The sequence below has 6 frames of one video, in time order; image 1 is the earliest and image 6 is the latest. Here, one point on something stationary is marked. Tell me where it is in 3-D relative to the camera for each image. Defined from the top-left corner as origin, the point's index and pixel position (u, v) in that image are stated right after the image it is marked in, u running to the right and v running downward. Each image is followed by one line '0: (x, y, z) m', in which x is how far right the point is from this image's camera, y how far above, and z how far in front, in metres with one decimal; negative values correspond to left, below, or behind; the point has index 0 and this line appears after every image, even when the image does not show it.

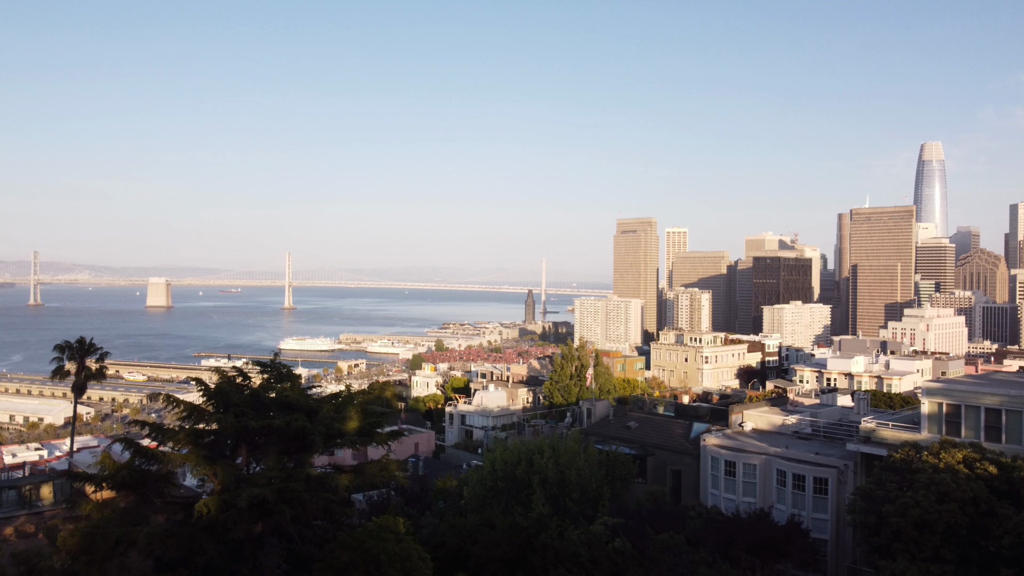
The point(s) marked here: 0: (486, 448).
0: (-0.6, -3.8, +19.5) m
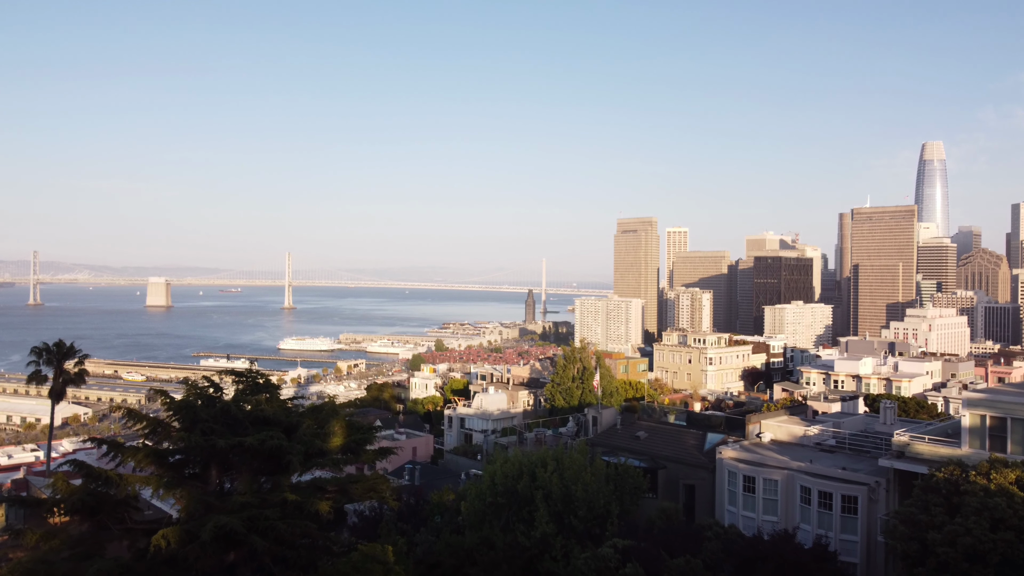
0: (-0.6, -3.8, +18.7) m
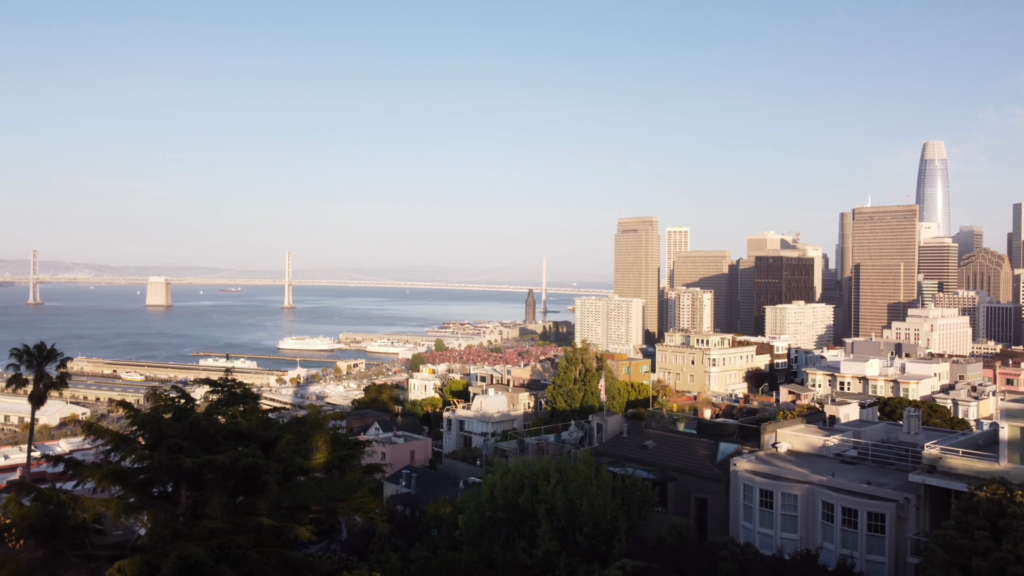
0: (-0.6, -3.8, +18.1) m
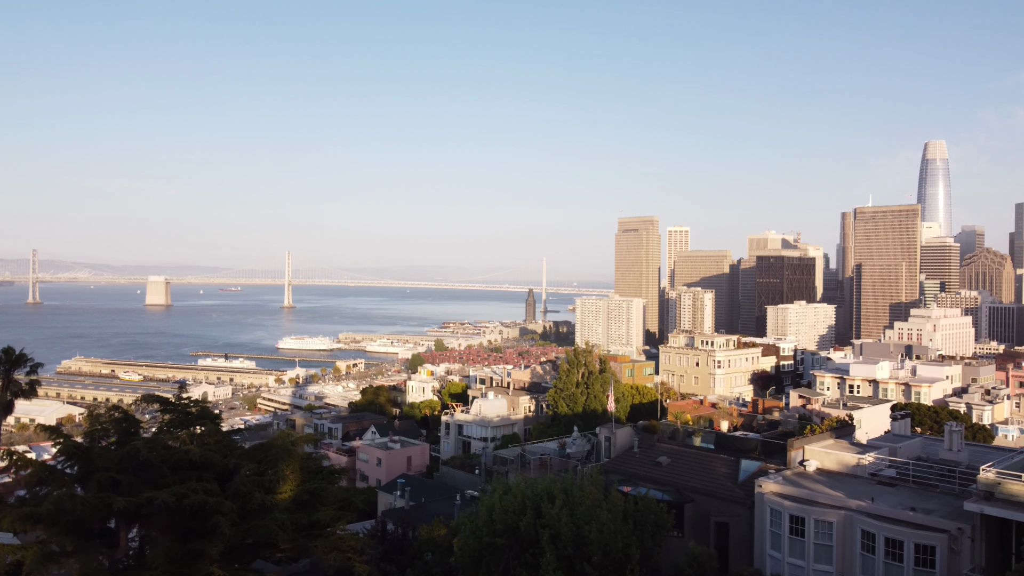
0: (-0.6, -3.8, +17.2) m
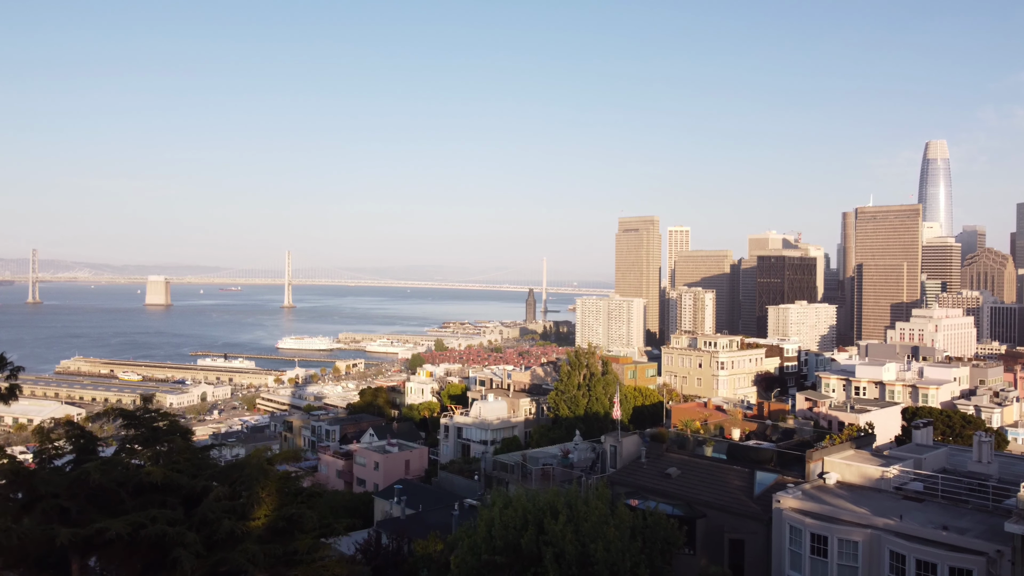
0: (-0.5, -3.8, +16.6) m
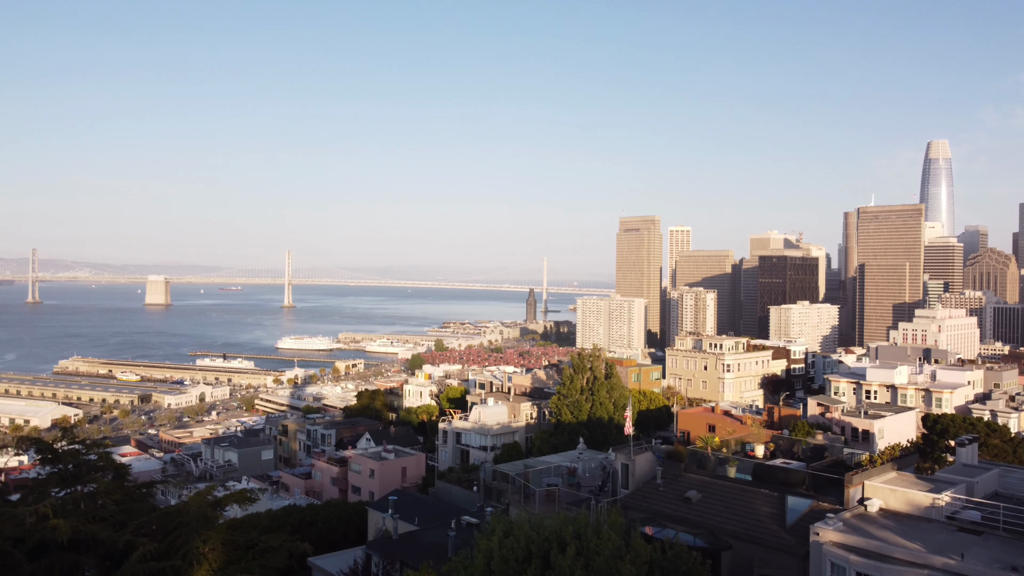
0: (-0.5, -3.9, +15.7) m
